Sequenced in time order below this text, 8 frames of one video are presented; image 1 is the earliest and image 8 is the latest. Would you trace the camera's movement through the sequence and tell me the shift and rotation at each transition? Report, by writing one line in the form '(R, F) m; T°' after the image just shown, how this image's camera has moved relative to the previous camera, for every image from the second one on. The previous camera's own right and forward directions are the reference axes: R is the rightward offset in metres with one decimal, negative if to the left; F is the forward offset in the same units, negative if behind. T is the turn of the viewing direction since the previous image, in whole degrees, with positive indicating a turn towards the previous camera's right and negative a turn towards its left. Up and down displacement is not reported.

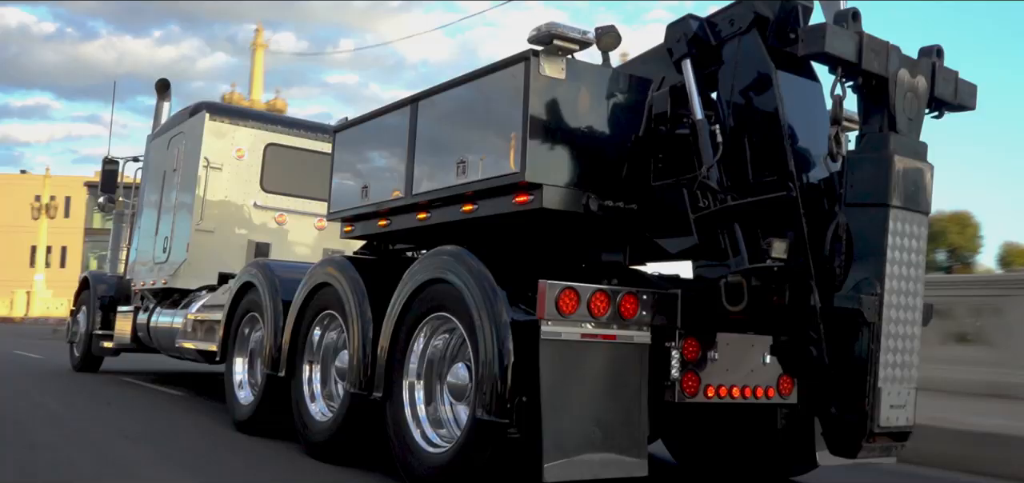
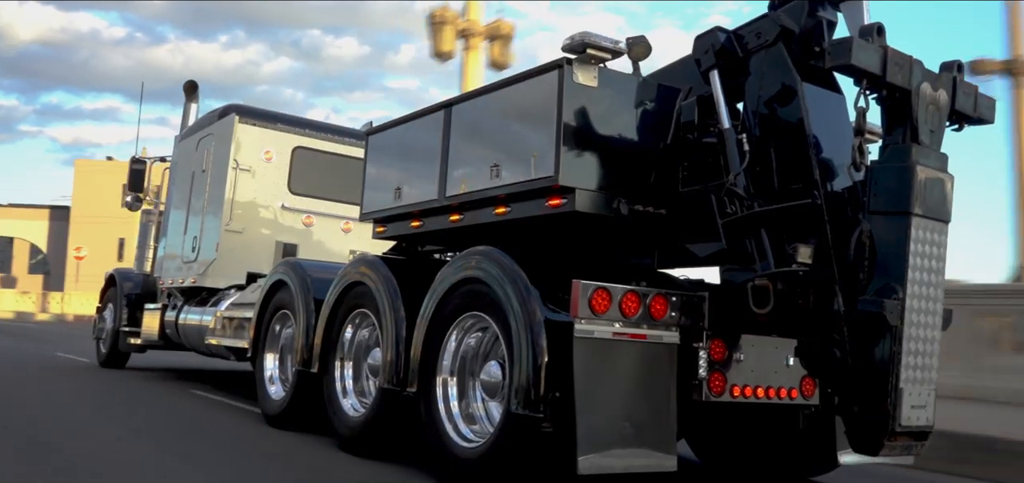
(-0.2, -0.2) m; -1°
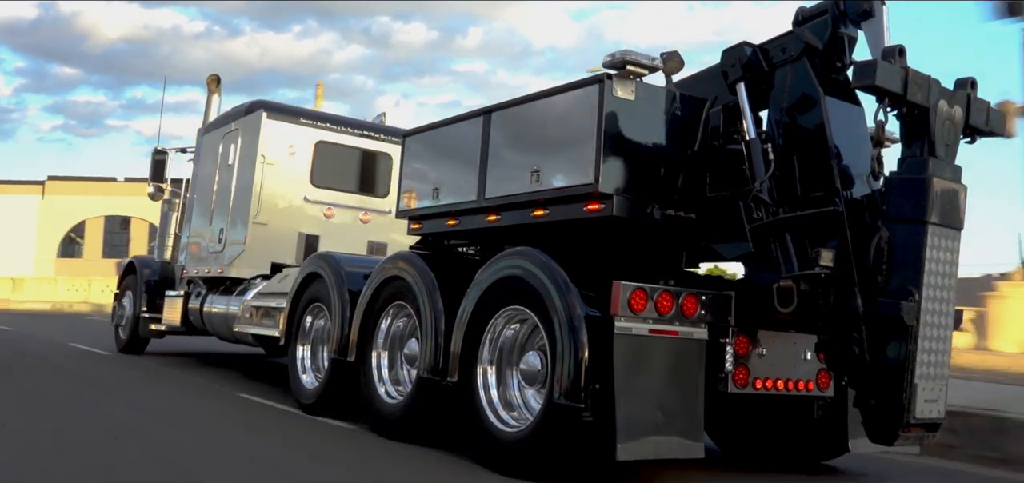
(-0.3, -0.4) m; 0°
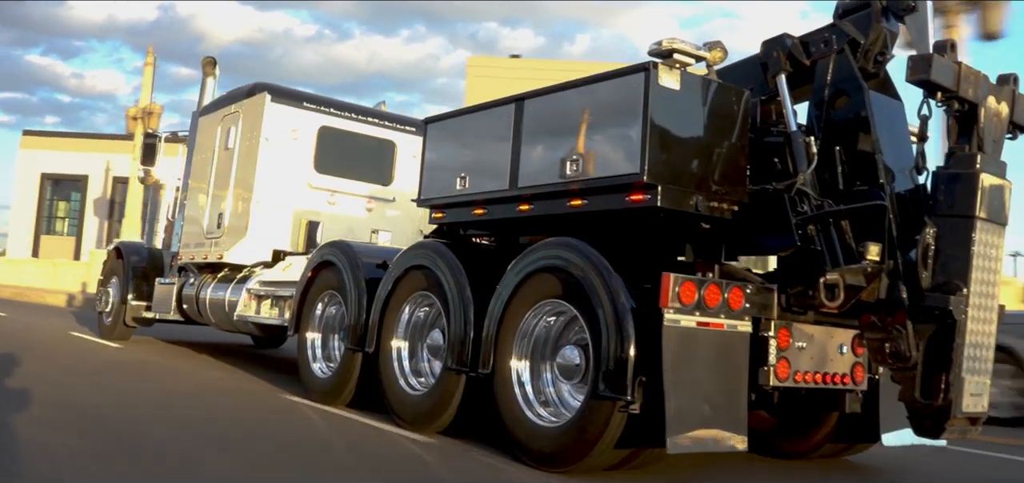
(-0.5, +0.1) m; +2°
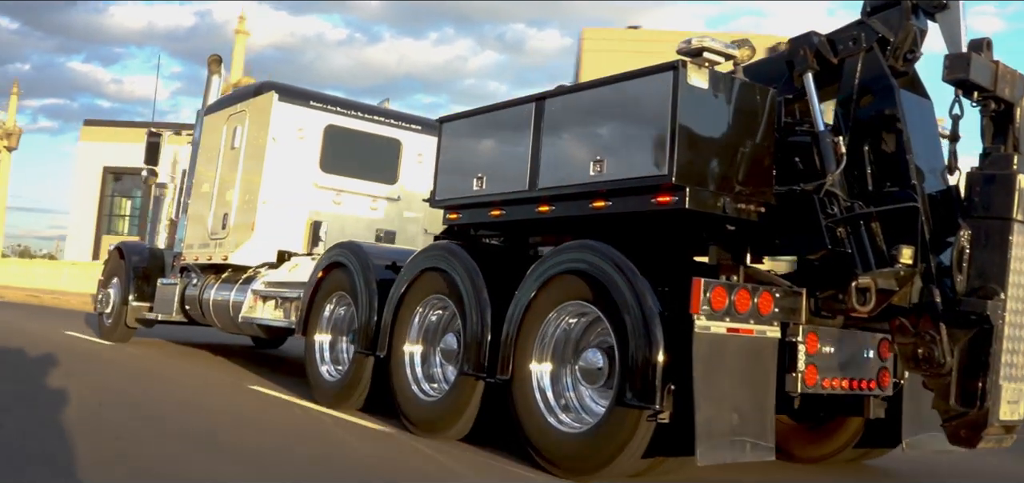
(-0.2, +0.1) m; 0°
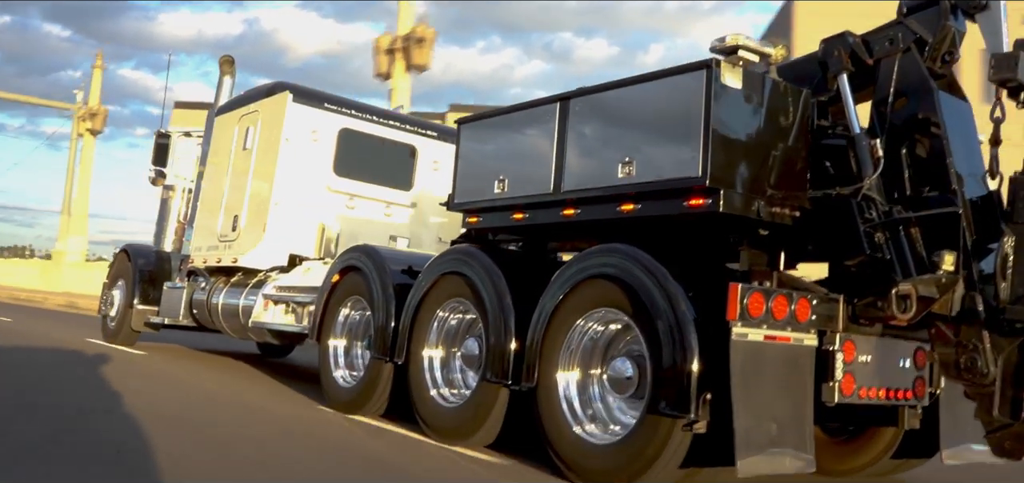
(-0.2, +0.2) m; 0°
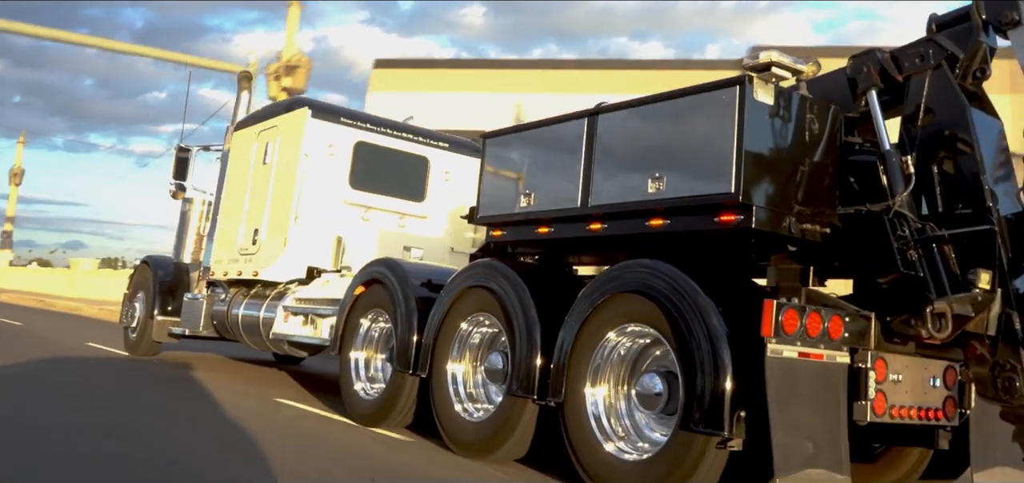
(-0.1, 0.0) m; -1°
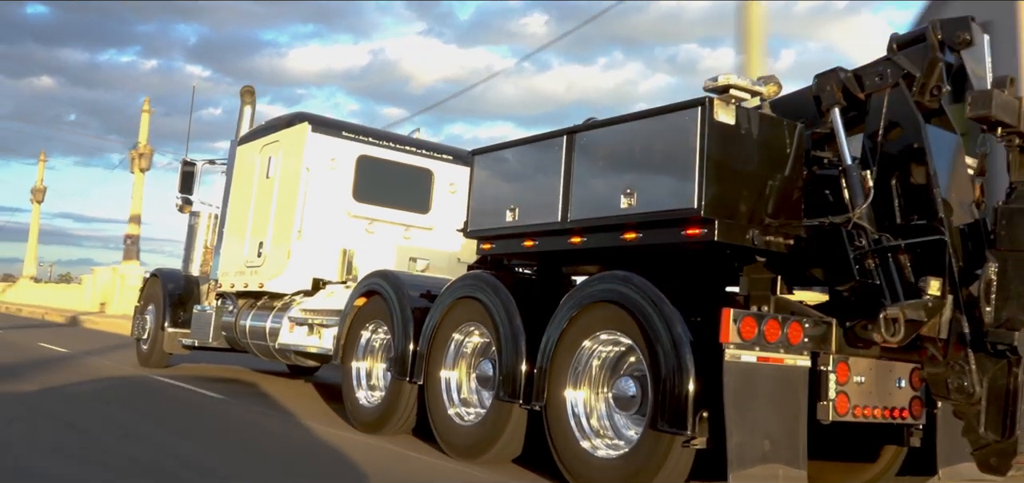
(+0.2, -0.4) m; -1°
